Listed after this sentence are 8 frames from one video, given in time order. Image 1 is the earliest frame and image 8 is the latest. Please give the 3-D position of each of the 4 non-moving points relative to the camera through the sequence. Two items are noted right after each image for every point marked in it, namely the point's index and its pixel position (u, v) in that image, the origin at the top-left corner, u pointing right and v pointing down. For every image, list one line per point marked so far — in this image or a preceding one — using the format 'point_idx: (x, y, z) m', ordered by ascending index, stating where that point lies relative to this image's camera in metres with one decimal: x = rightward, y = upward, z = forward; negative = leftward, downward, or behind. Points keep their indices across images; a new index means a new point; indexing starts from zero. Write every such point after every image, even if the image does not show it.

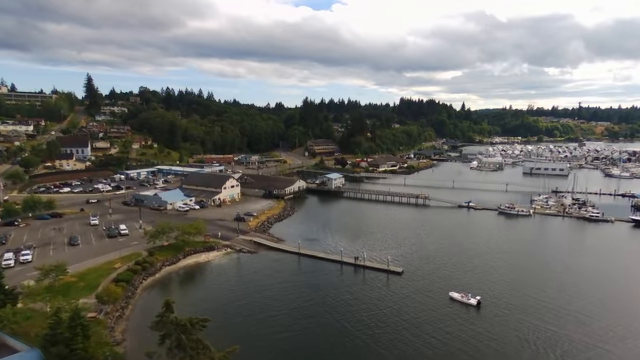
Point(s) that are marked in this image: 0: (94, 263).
0: (-8.2, -3.0, +18.5) m
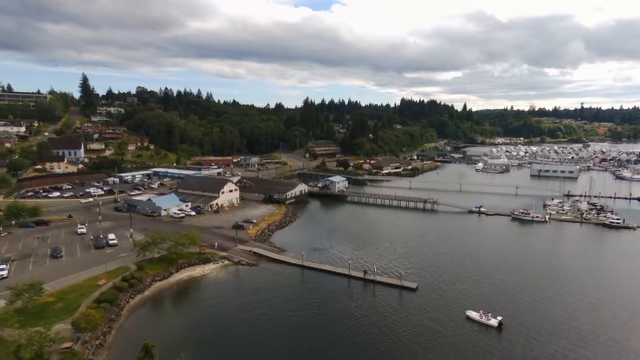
0: (-8.0, -3.3, +16.7) m
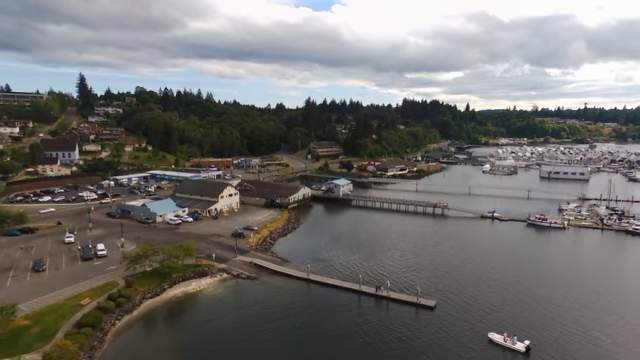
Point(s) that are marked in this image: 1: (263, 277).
0: (-7.7, -3.5, +15.0) m
1: (-2.2, -3.7, +19.2) m
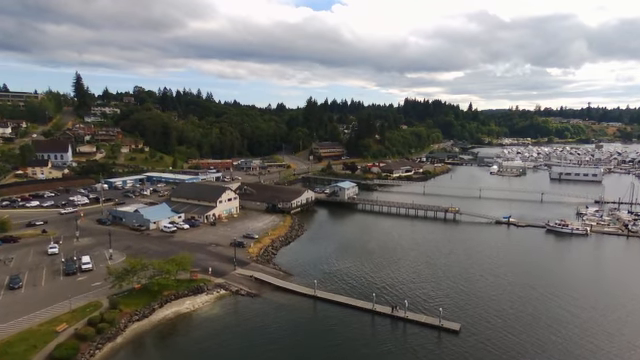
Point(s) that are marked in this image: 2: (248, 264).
0: (-7.5, -3.7, +13.1) m
1: (-1.9, -3.9, +17.3) m
2: (-2.8, -3.3, +20.0) m
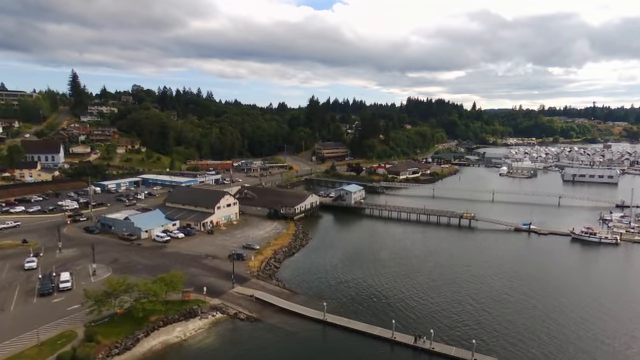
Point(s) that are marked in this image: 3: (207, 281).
0: (-7.2, -3.9, +11.0) m
1: (-1.6, -4.1, +15.2) m
2: (-2.5, -3.5, +17.9) m
3: (-3.9, -3.4, +17.5) m
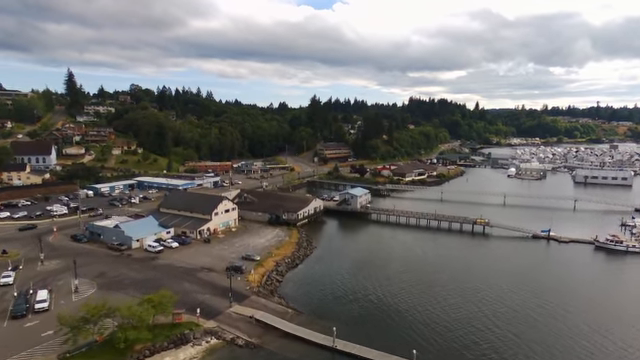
0: (-7.0, -4.1, +9.2) m
1: (-1.4, -4.3, +13.4) m
2: (-2.3, -3.7, +16.1) m
3: (-3.6, -3.6, +15.8) m
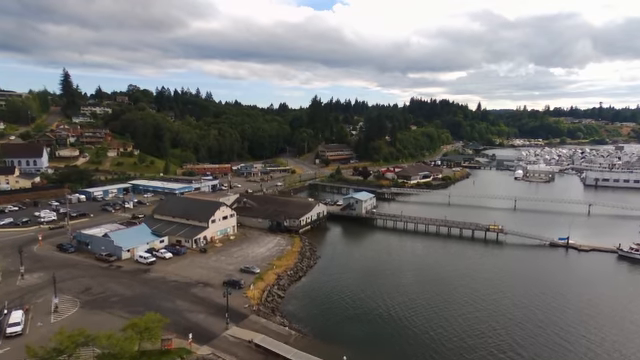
0: (-6.8, -4.3, +7.6) m
1: (-1.2, -4.5, +11.8) m
2: (-2.1, -3.9, +14.5) m
3: (-3.5, -3.8, +14.2) m
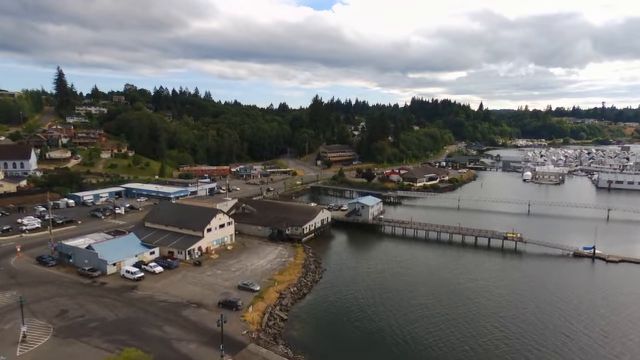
0: (-6.6, -4.5, +5.7) m
1: (-1.0, -4.7, +9.9) m
2: (-1.9, -4.1, +12.6) m
3: (-3.2, -4.1, +12.3) m
